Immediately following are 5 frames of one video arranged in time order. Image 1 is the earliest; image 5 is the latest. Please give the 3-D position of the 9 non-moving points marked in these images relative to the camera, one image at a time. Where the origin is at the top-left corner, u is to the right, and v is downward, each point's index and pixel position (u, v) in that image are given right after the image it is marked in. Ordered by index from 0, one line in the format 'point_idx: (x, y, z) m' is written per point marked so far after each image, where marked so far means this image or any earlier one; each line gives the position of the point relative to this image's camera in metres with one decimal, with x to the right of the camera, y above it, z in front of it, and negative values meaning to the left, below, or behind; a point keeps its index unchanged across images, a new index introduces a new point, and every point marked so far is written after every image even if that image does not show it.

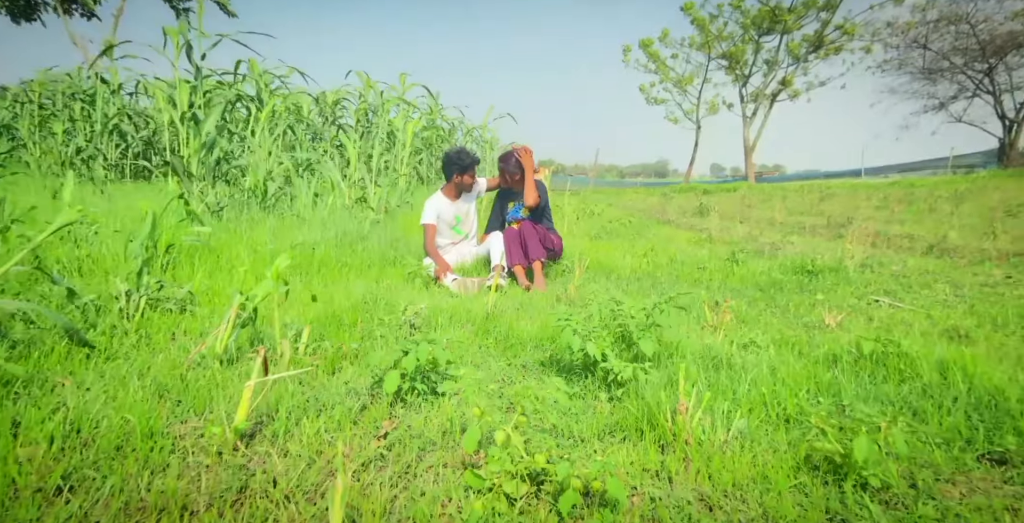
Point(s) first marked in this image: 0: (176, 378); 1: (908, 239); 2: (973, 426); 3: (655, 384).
0: (-1.1, -0.4, +1.9) m
1: (+3.9, +0.2, +5.8) m
2: (+1.3, -0.5, +1.6) m
3: (+0.4, -0.4, +1.8) m
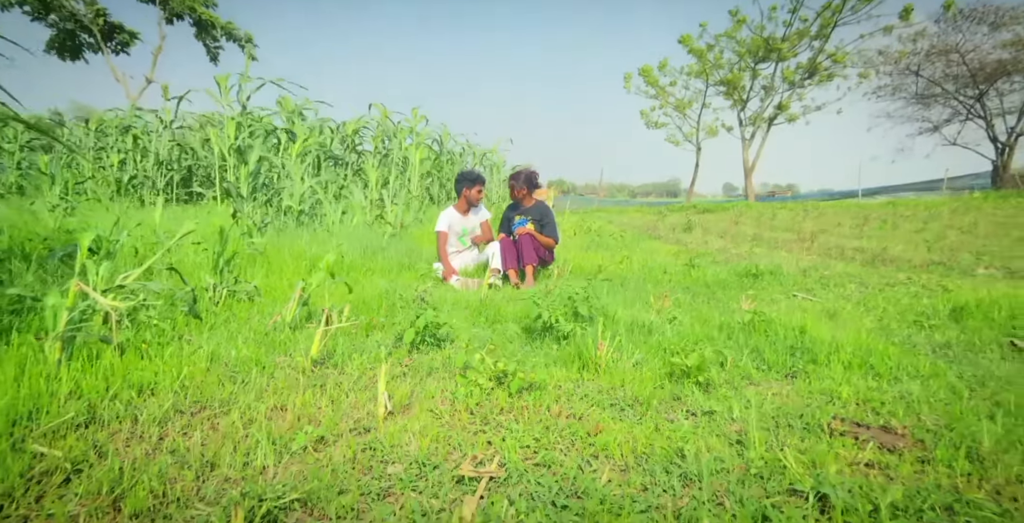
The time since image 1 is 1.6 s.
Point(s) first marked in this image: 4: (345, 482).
0: (-1.2, -0.3, +2.9) m
1: (+3.9, +0.1, +6.6) m
2: (+1.2, -0.4, +2.5) m
3: (+0.4, -0.3, +2.7) m
4: (-0.4, -0.5, +1.4) m
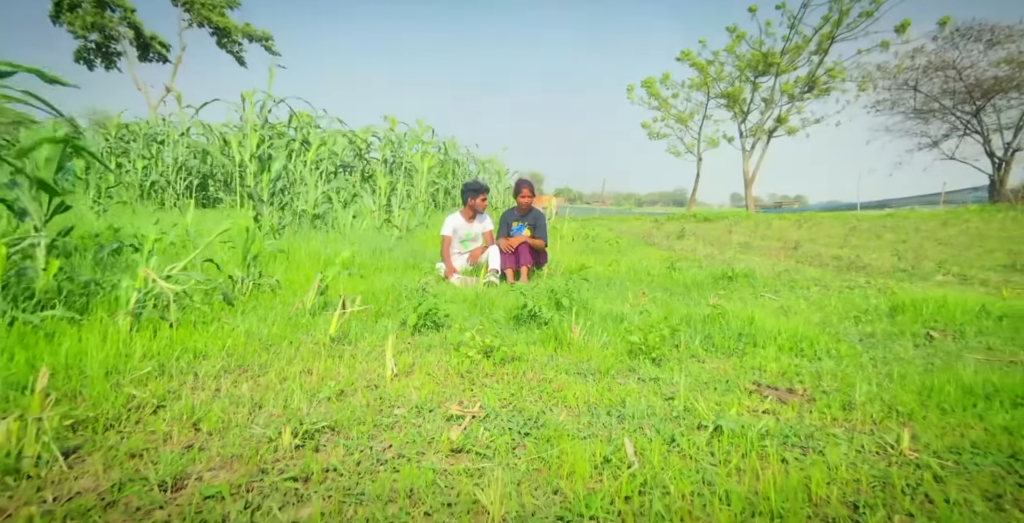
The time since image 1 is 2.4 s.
0: (-1.3, -0.3, +3.3) m
1: (+3.9, 0.0, +7.1) m
2: (+1.1, -0.4, +3.0) m
3: (+0.3, -0.3, +3.2) m
4: (-0.5, -0.5, +1.9) m
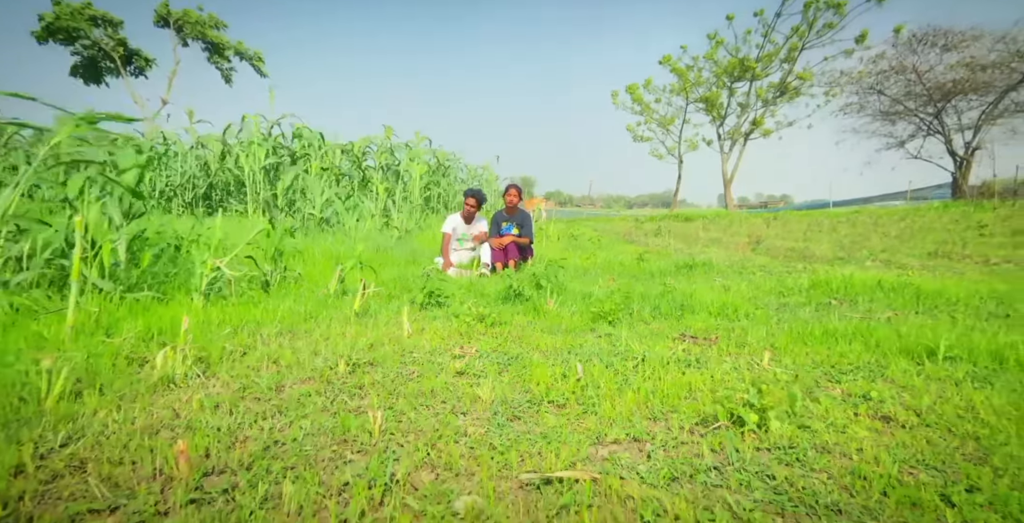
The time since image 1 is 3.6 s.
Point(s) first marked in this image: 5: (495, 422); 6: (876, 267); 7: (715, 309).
0: (-1.4, -0.3, +4.1) m
1: (+3.7, +0.2, +7.9) m
2: (+1.0, -0.3, +3.8) m
3: (+0.2, -0.2, +4.0) m
4: (-0.6, -0.4, +2.7) m
5: (-0.1, -0.5, +1.9) m
6: (+3.5, -0.1, +5.7) m
7: (+1.3, -0.3, +3.8) m
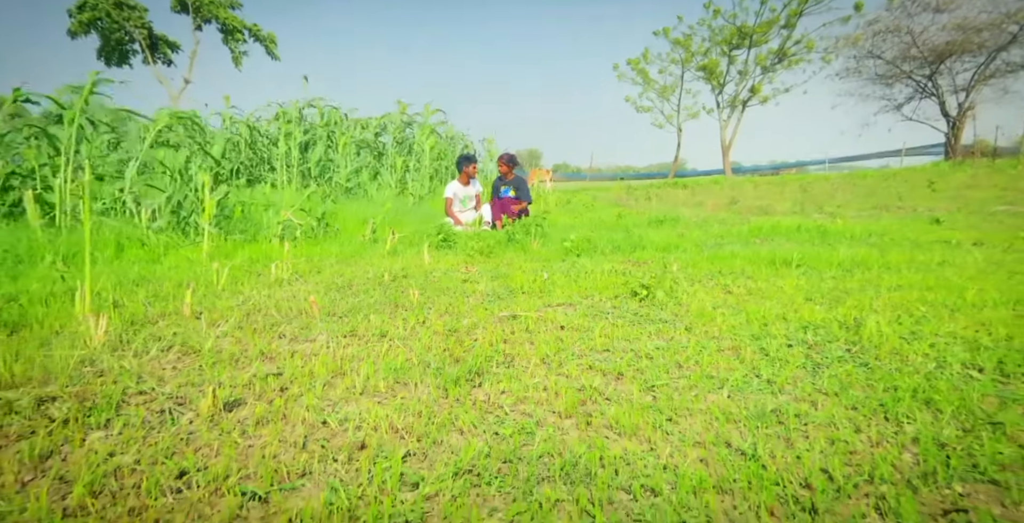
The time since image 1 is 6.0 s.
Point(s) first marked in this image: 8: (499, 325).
0: (-1.4, +0.1, +5.3) m
1: (+3.7, +0.8, +9.0) m
2: (+1.0, +0.1, +4.9) m
3: (+0.2, +0.2, +5.2) m
4: (-0.6, -0.1, +3.9) m
5: (-0.1, -0.2, +3.1) m
6: (+3.5, +0.5, +6.8) m
7: (+1.3, +0.1, +4.9) m
8: (-0.1, -0.3, +2.5) m
